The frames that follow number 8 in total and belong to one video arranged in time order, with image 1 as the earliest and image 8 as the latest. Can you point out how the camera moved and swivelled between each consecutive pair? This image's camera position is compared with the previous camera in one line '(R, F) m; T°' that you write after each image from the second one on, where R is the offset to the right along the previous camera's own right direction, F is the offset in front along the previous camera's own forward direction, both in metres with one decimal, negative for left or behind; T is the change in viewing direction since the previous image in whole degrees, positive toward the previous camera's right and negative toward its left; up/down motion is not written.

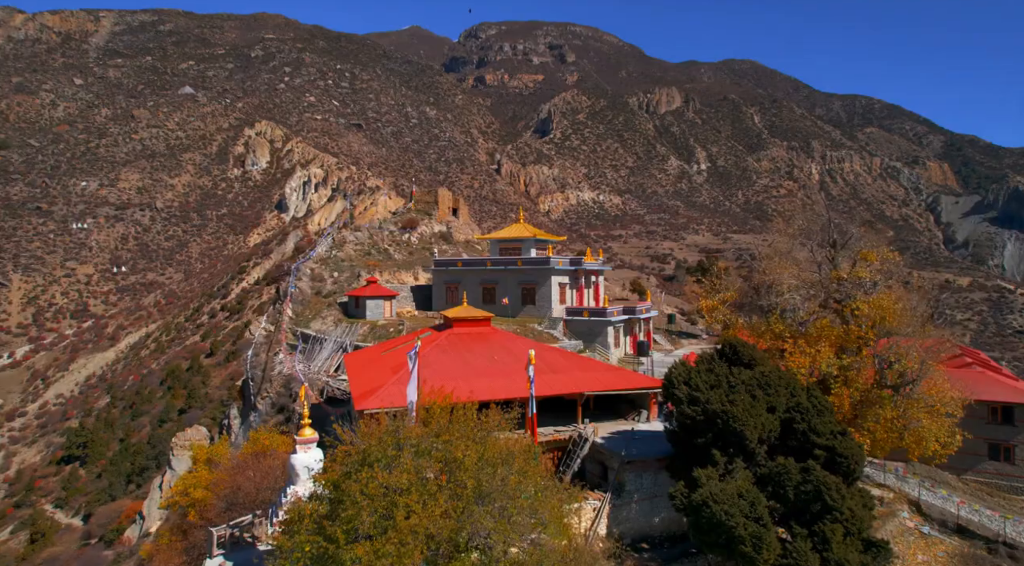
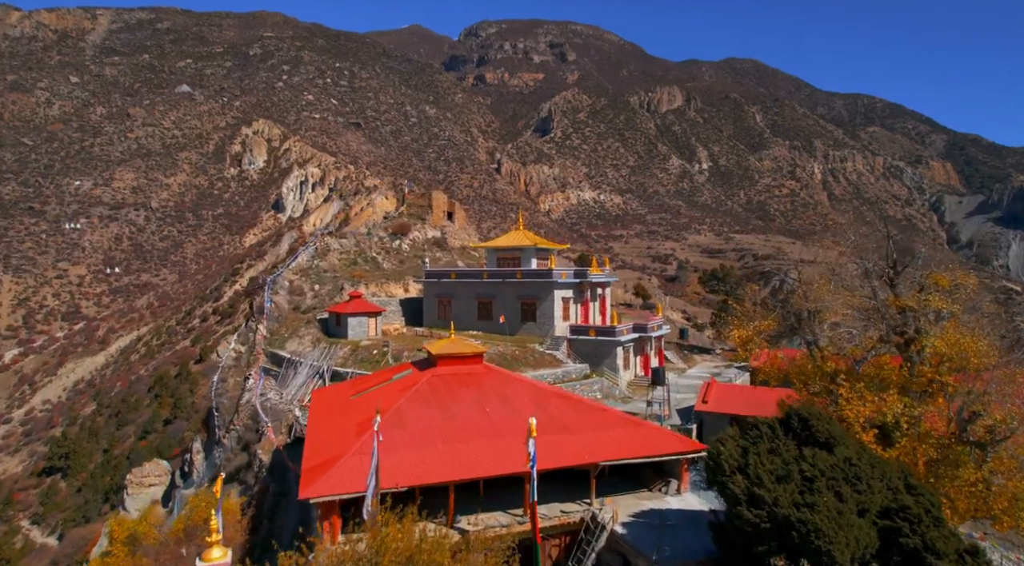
(0.0, +1.0) m; 0°
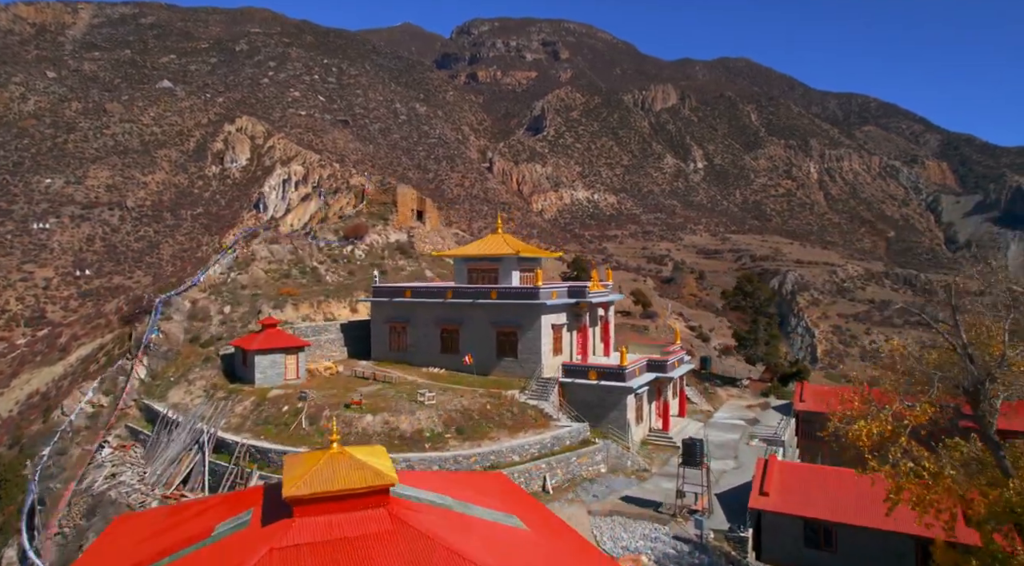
(+0.2, +2.5) m; +1°
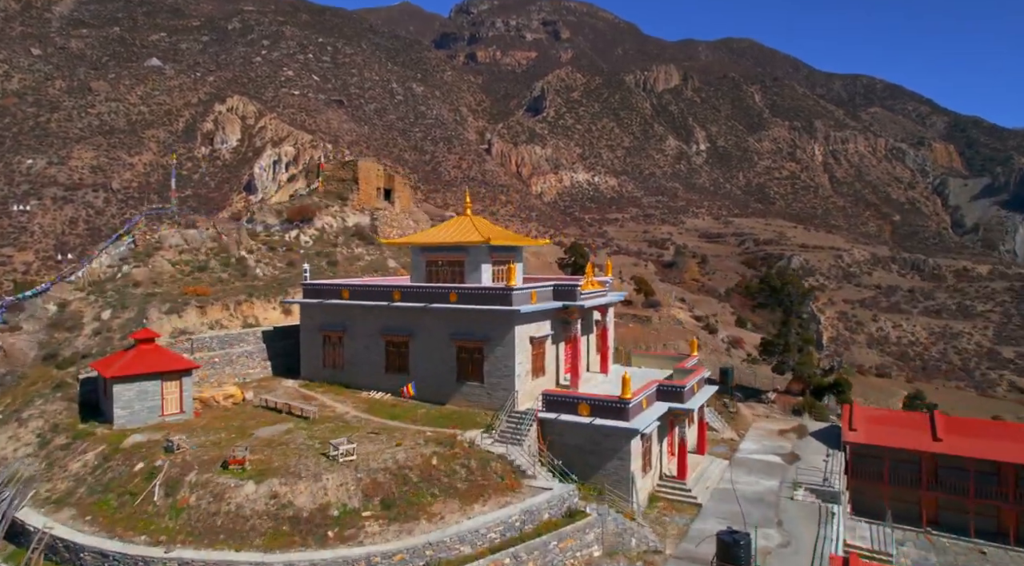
(+0.3, +1.8) m; 0°
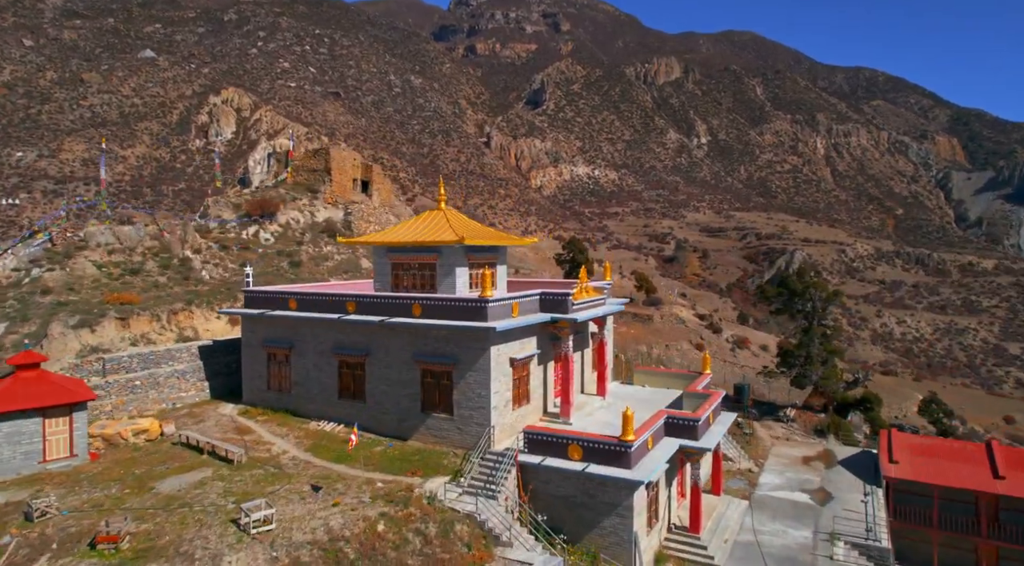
(+0.1, +1.0) m; 0°
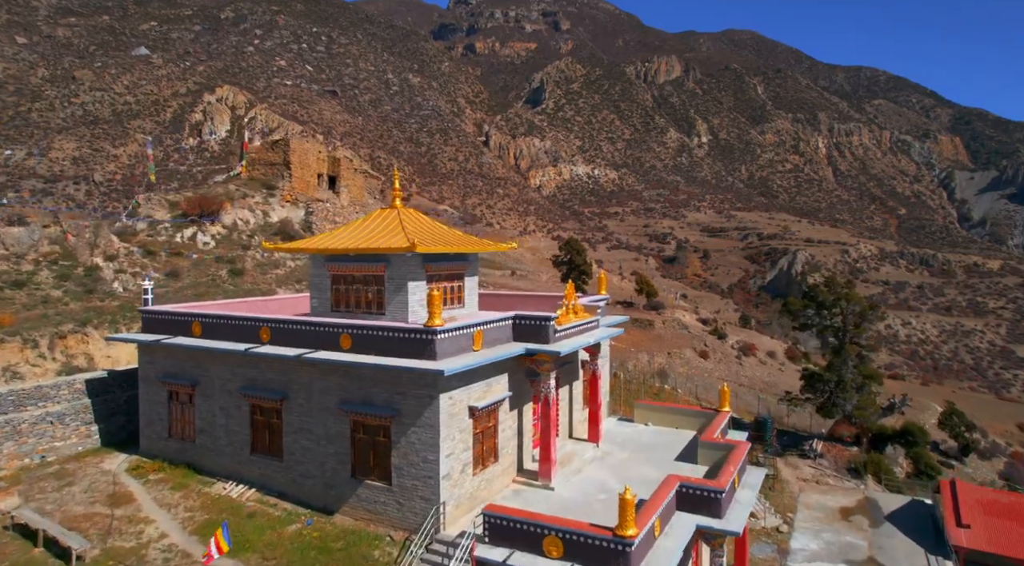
(+0.2, +1.1) m; 0°
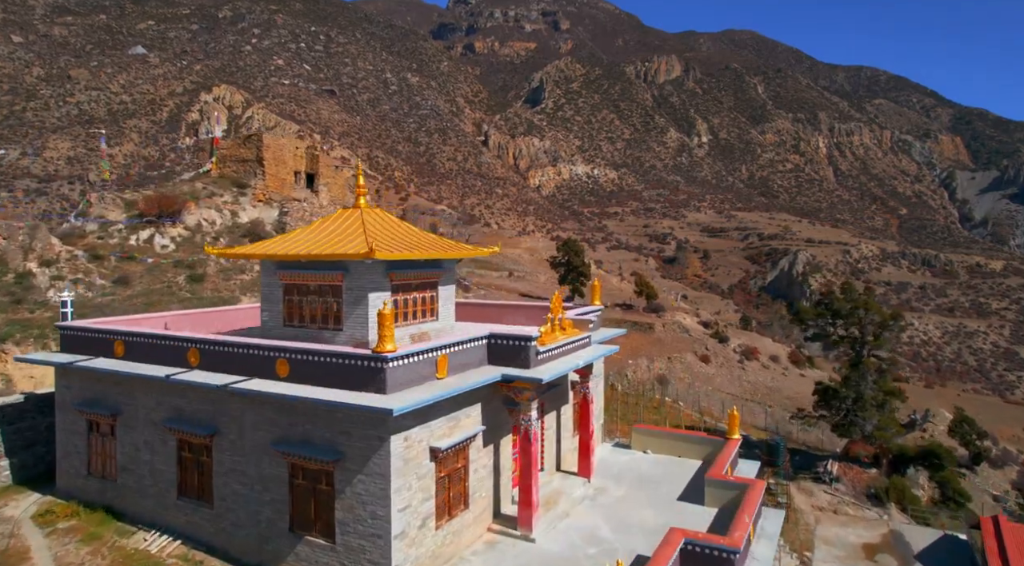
(+0.1, +0.6) m; 0°
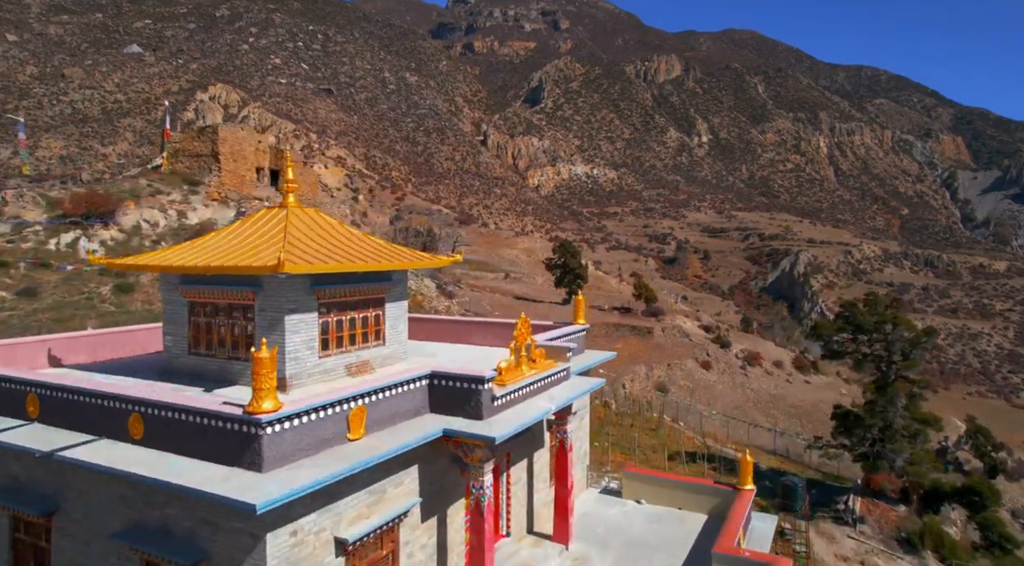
(+0.2, +0.7) m; 0°
